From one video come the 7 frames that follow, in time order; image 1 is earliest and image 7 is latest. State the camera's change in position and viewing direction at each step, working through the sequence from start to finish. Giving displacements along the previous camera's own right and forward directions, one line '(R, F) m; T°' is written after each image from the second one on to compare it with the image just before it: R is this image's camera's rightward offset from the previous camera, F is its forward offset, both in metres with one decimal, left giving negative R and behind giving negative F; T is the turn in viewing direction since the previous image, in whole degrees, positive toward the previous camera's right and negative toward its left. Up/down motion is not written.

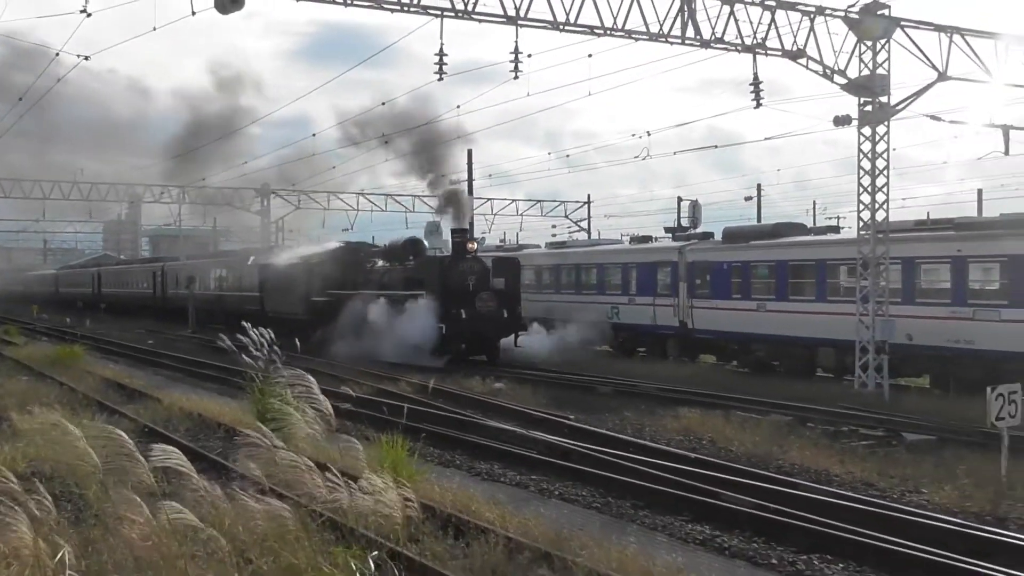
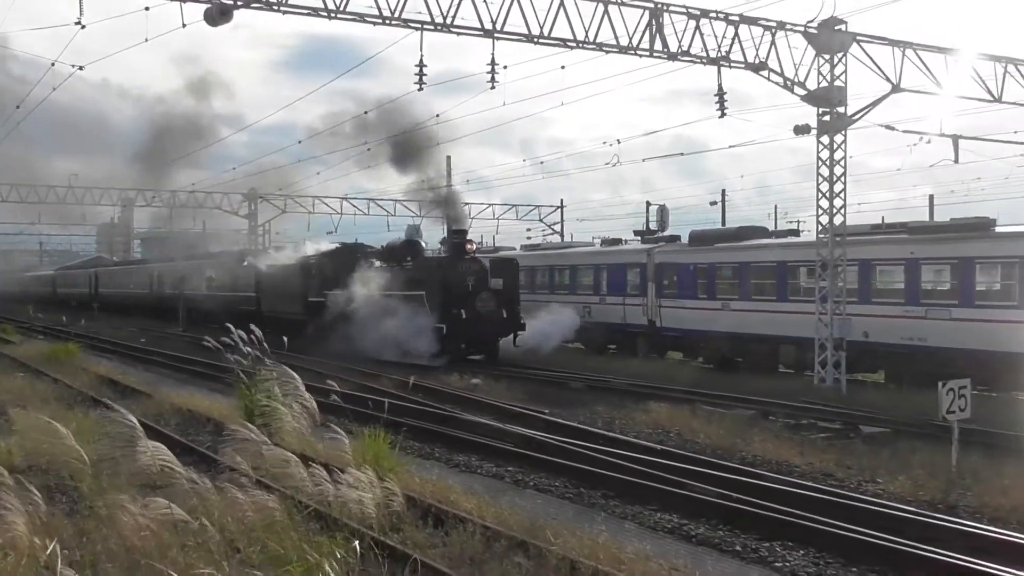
(+0.9, -0.4) m; -4°
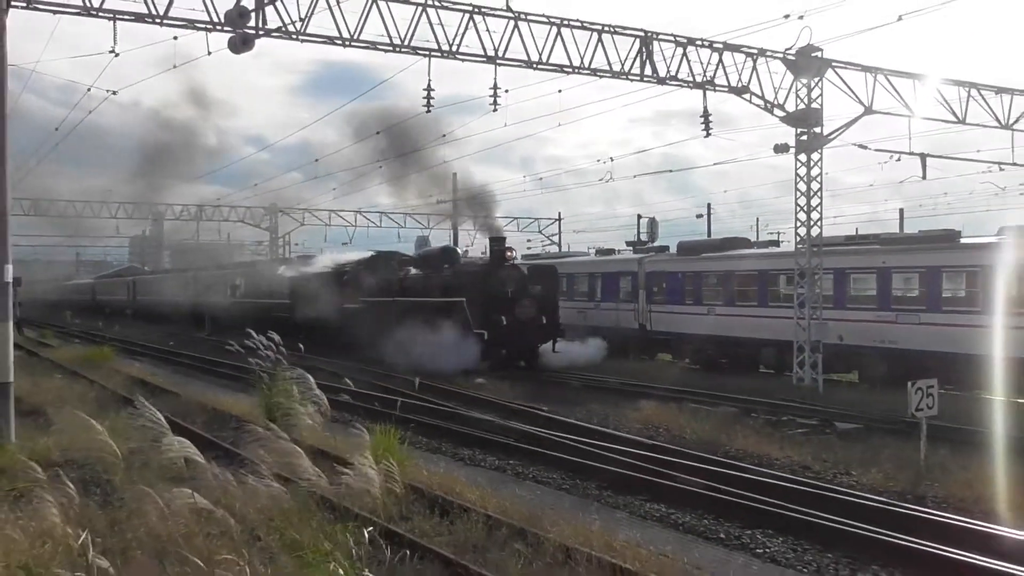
(0.0, -0.8) m; 0°
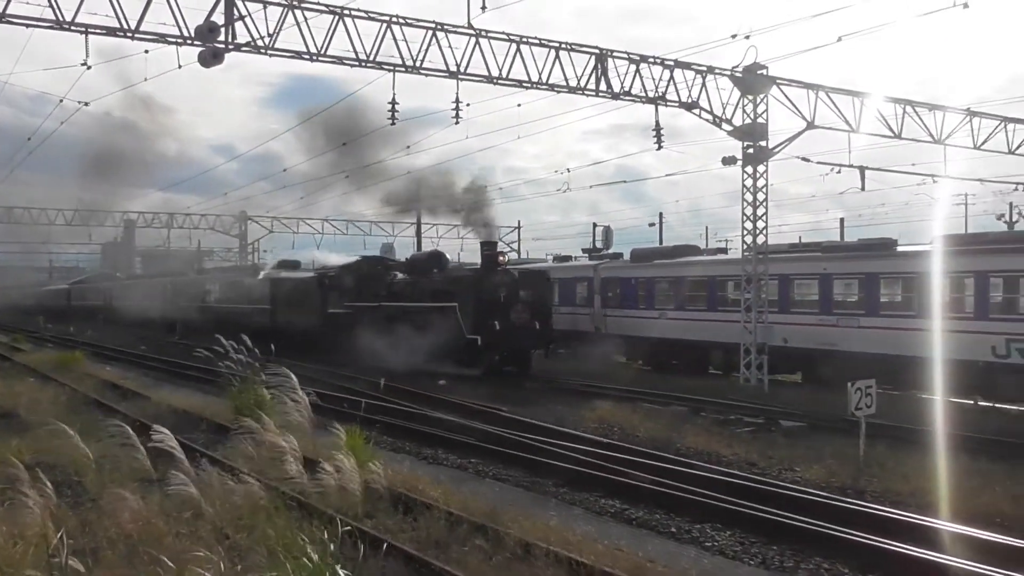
(+0.3, -0.4) m; +1°
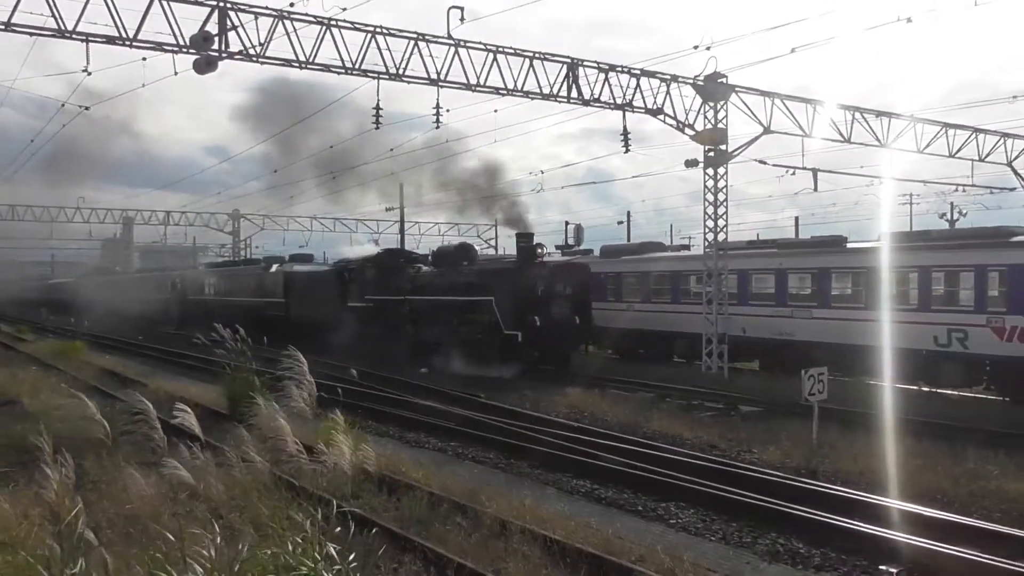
(+0.2, -0.7) m; +1°
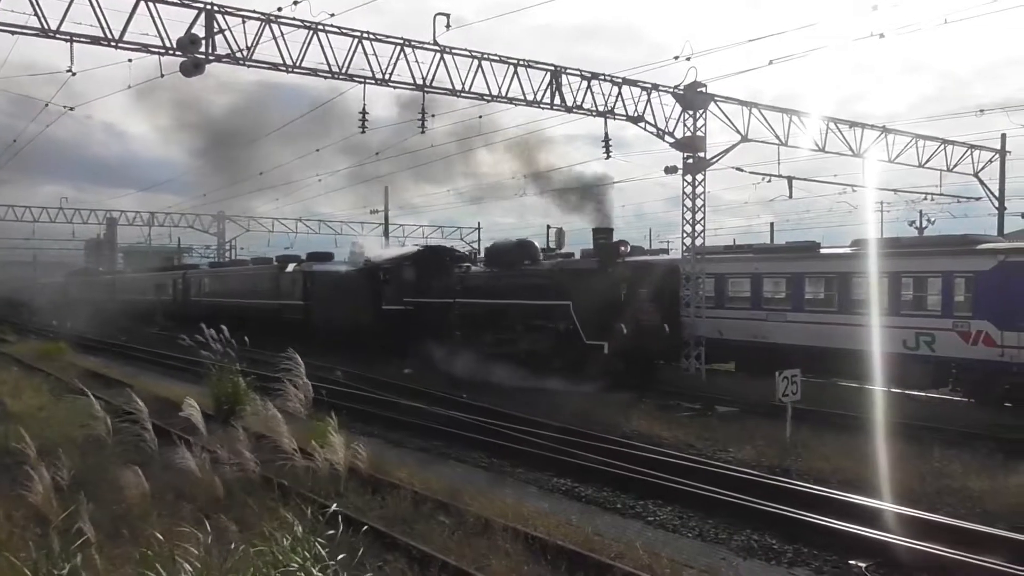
(-0.1, -0.2) m; +2°
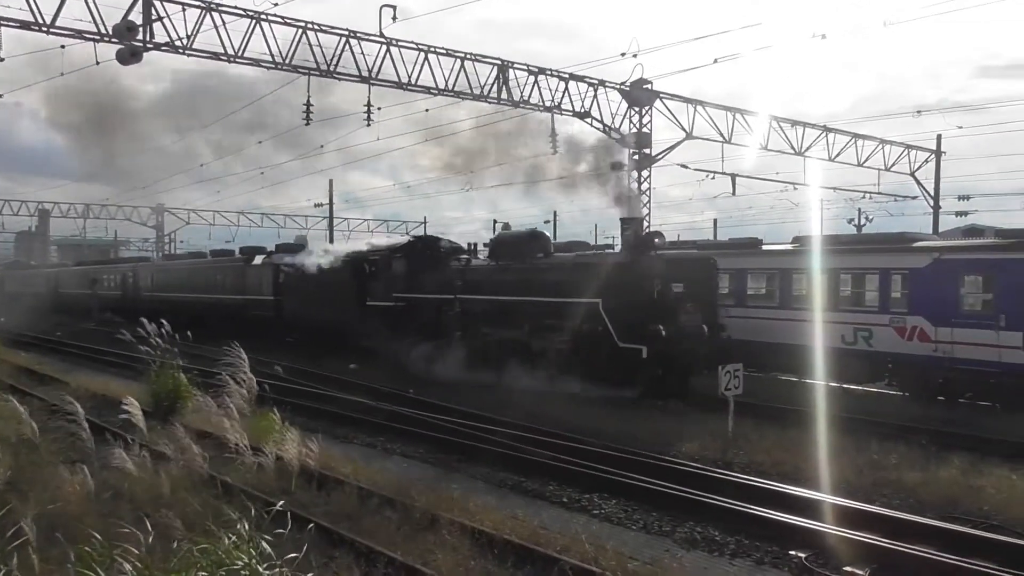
(+0.2, 0.0) m; +3°
